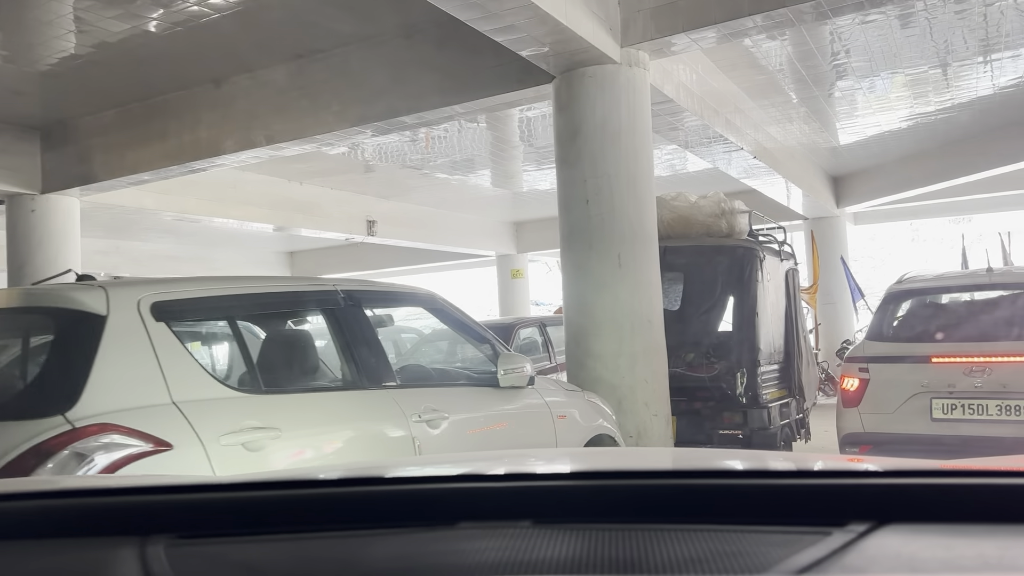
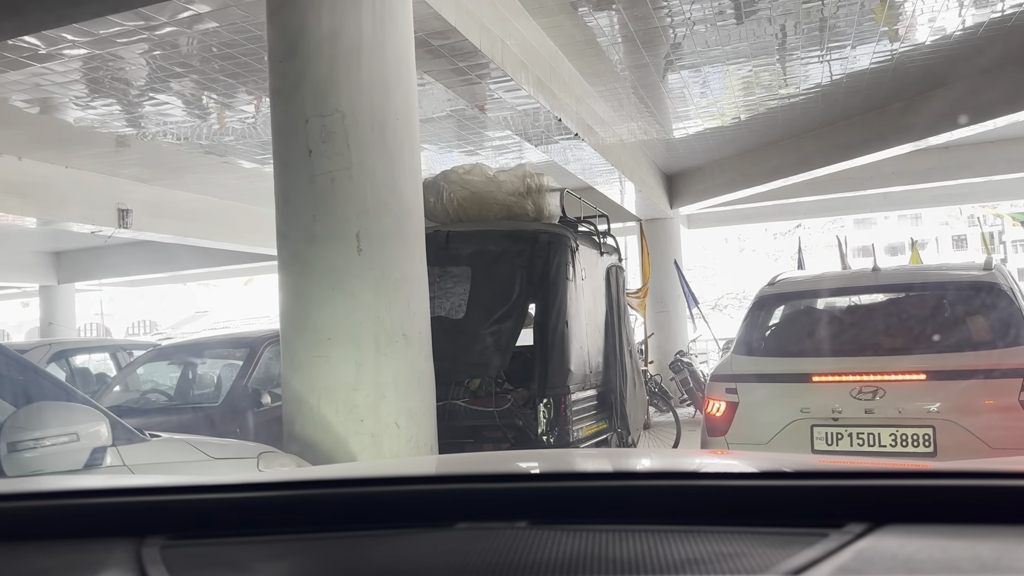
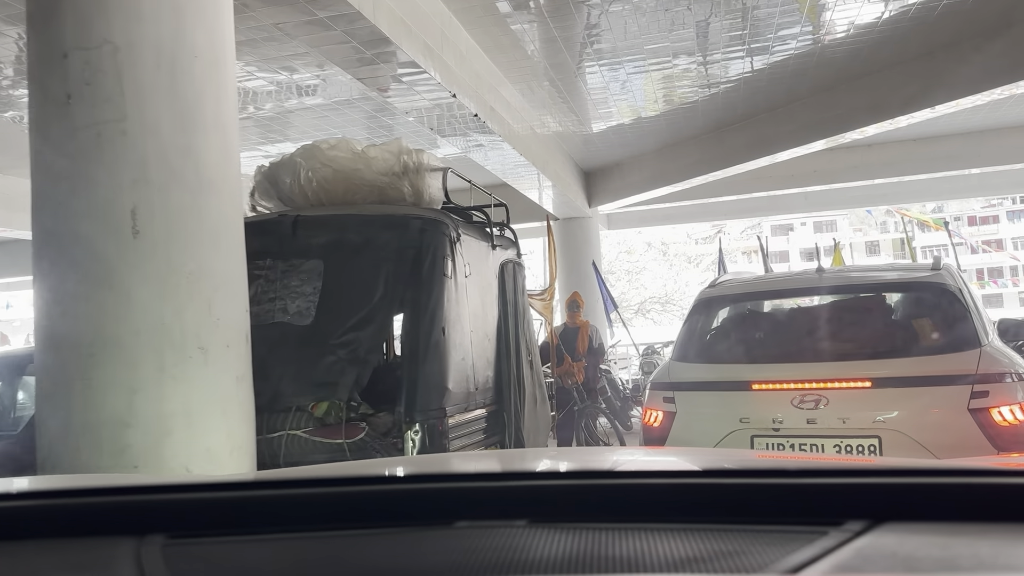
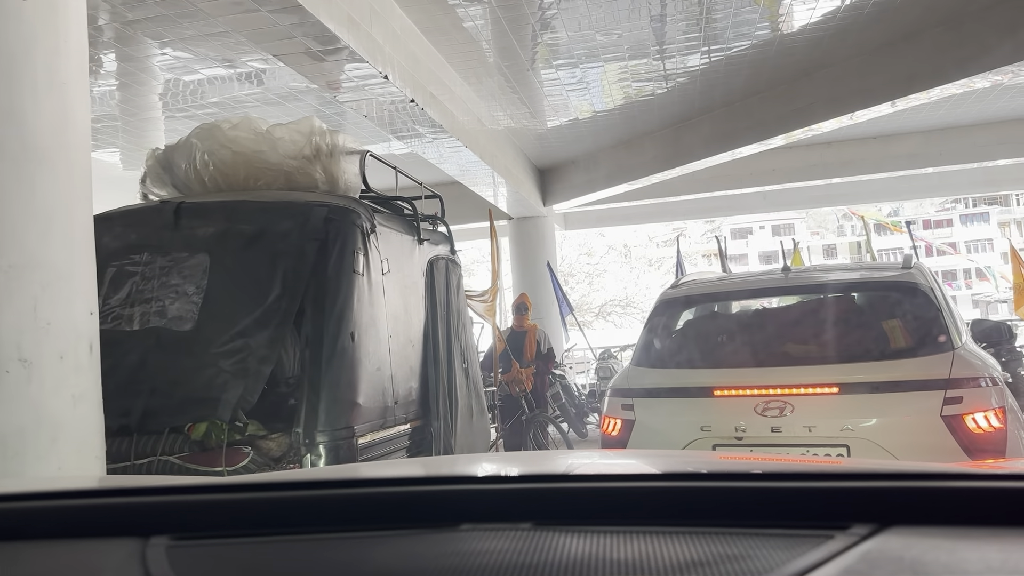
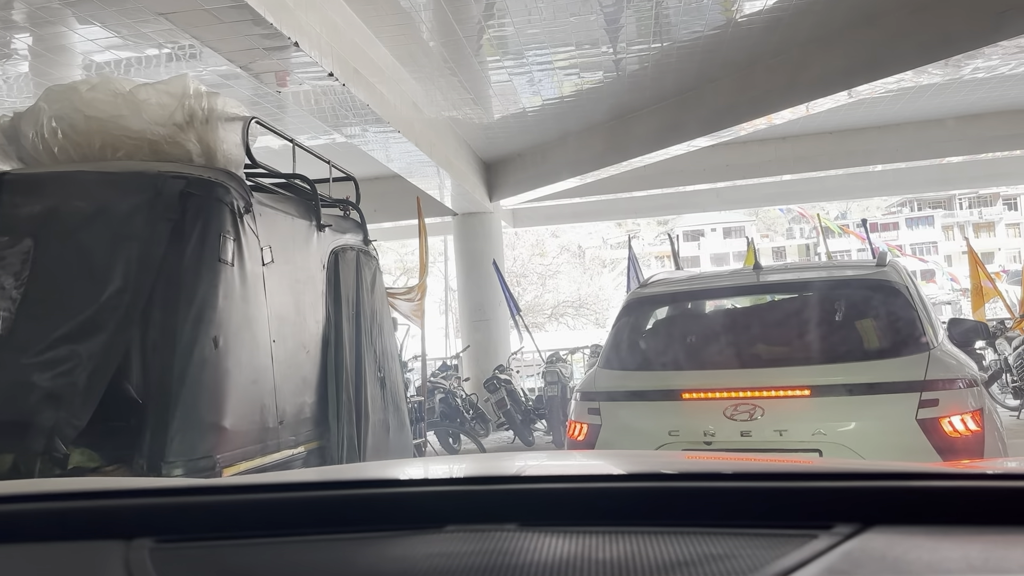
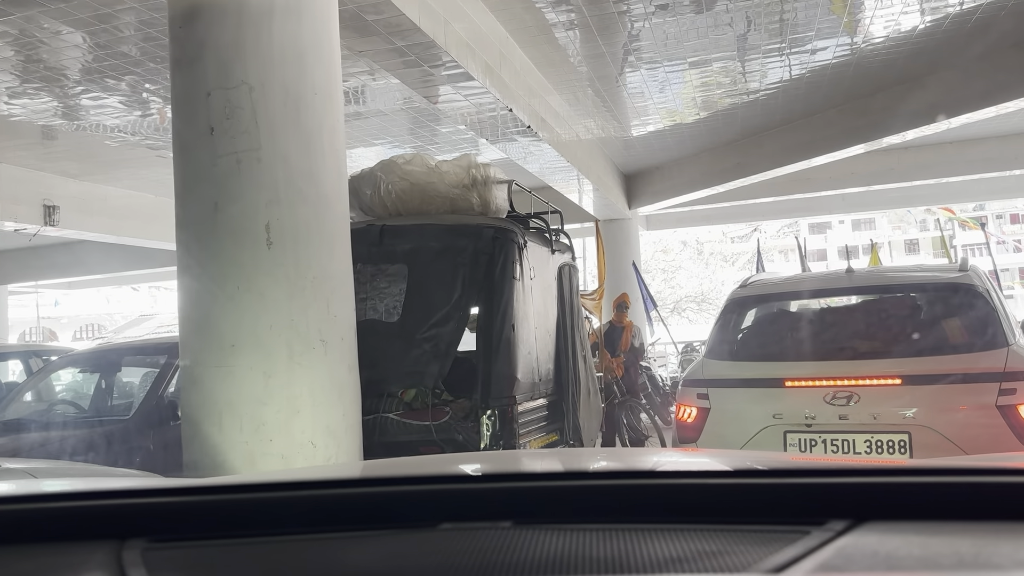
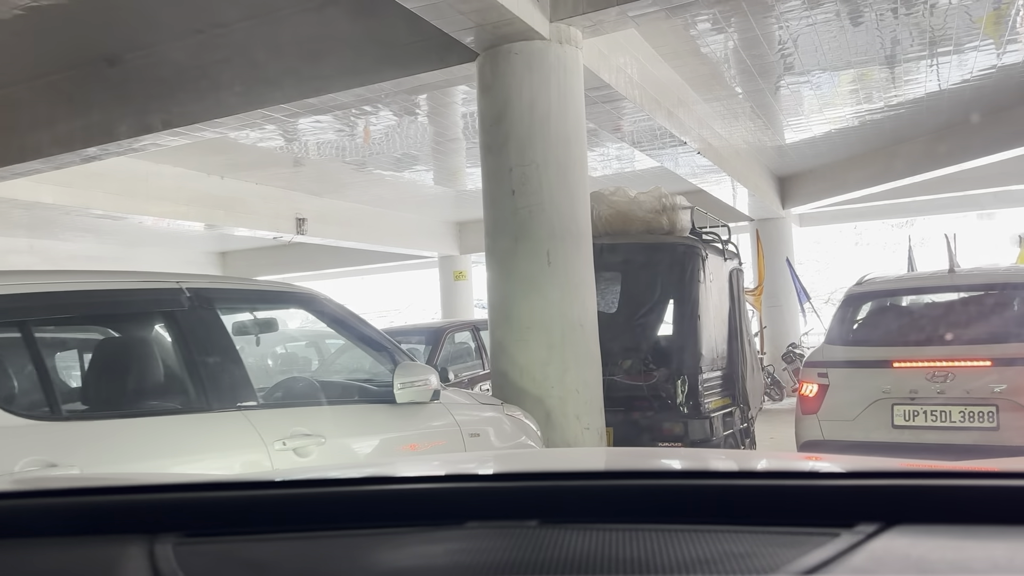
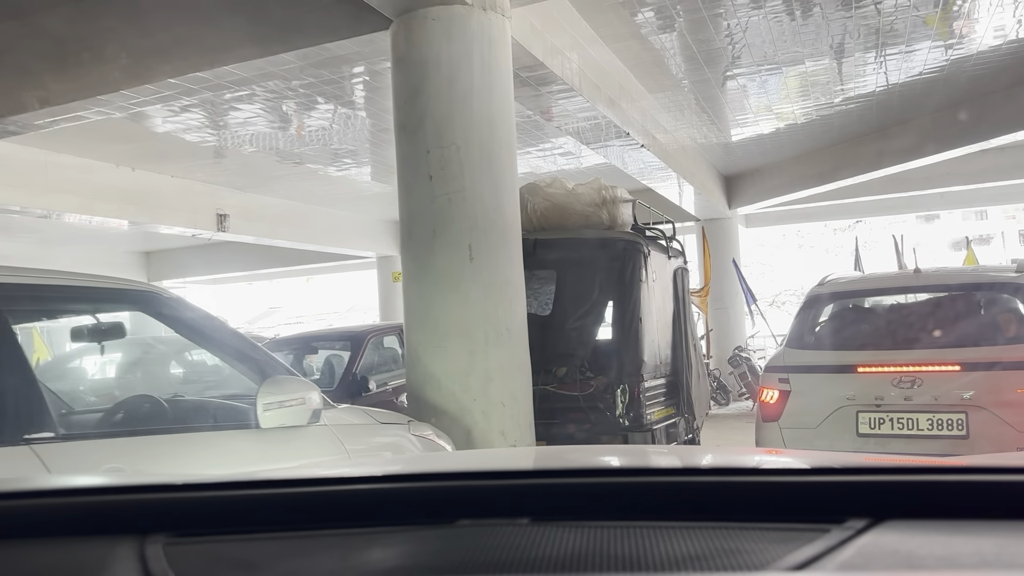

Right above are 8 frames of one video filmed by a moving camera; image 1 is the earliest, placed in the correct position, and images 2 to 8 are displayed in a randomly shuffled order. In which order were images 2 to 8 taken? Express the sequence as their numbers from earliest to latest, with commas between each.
7, 8, 2, 6, 3, 4, 5
